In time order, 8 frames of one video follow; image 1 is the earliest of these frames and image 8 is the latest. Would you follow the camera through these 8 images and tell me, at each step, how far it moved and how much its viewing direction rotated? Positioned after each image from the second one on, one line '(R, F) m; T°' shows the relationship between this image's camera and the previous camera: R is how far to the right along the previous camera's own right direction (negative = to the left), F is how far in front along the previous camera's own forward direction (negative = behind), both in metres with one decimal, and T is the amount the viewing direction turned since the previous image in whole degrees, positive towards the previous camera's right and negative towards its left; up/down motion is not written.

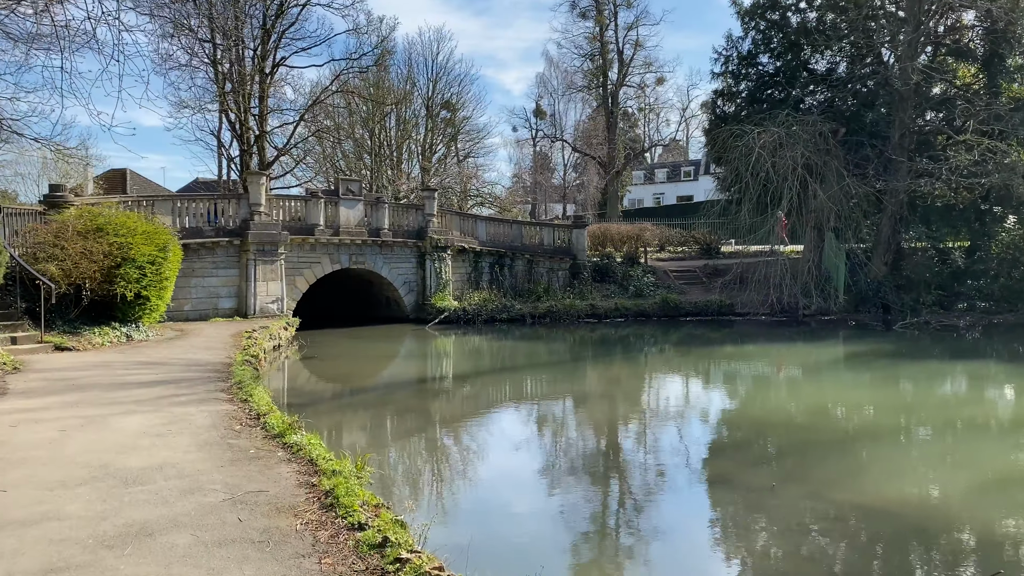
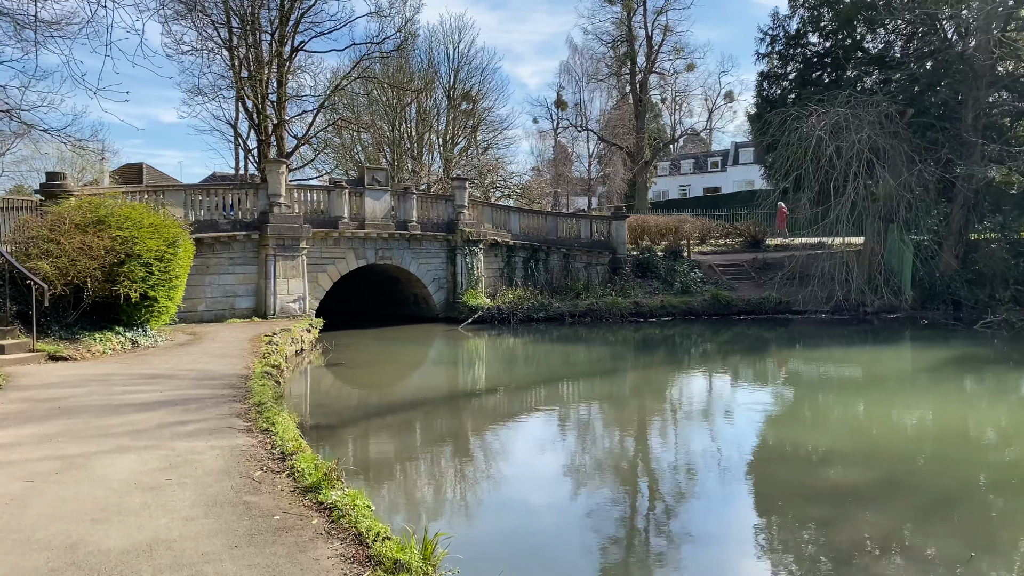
(-0.4, +1.3) m; -1°
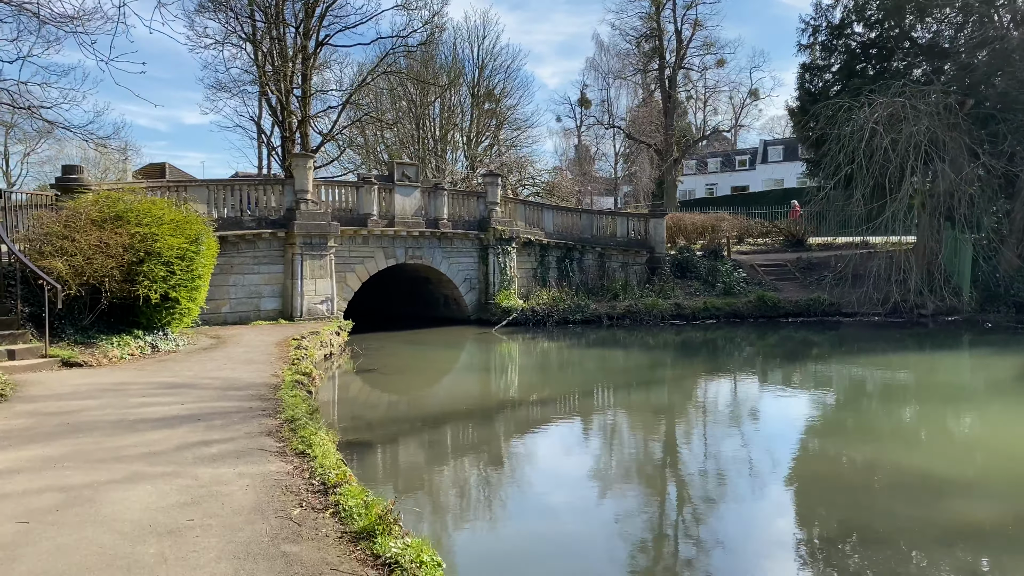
(-0.3, +0.7) m; -1°
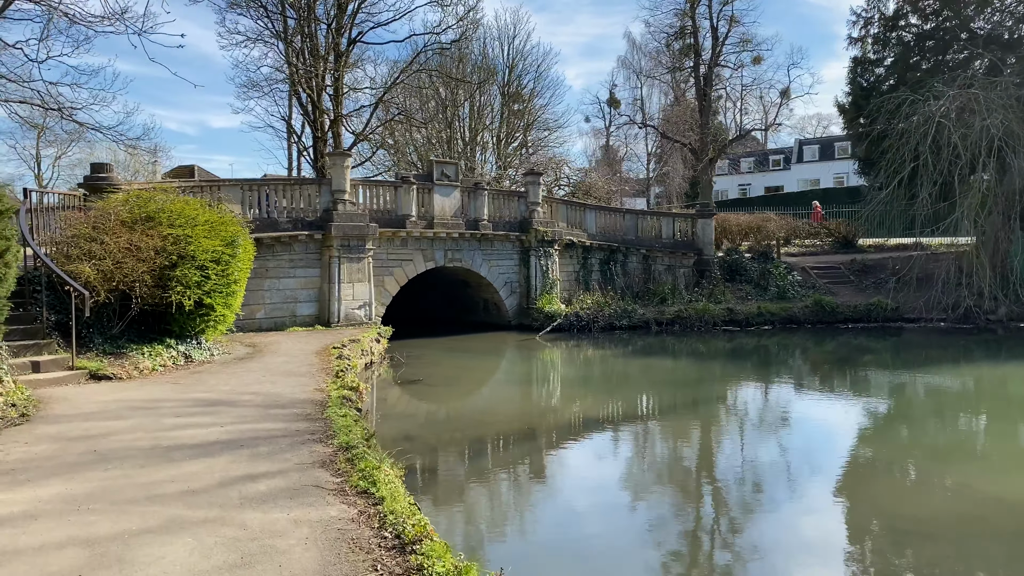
(-0.3, +0.7) m; -2°
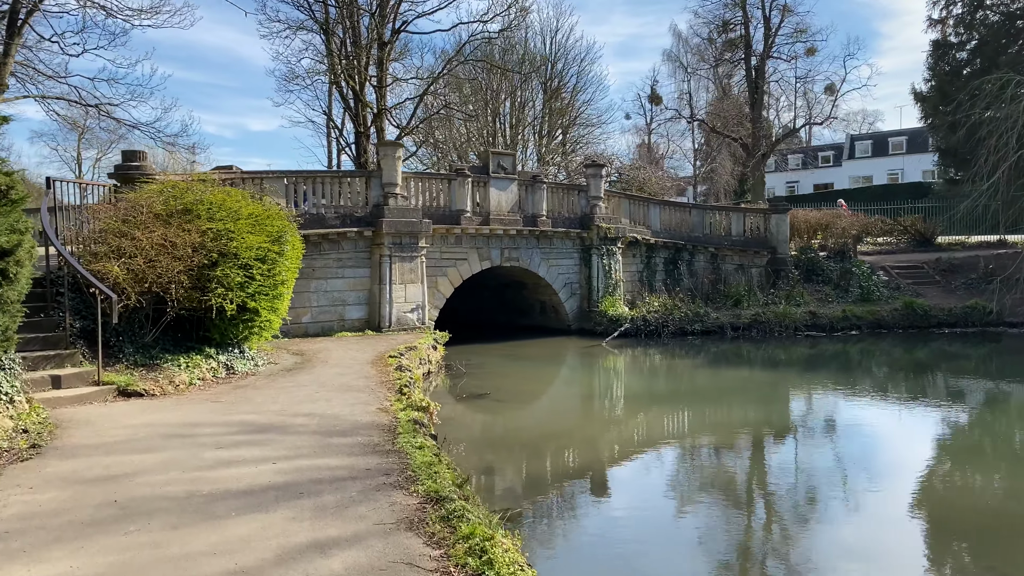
(-0.5, +1.1) m; -2°
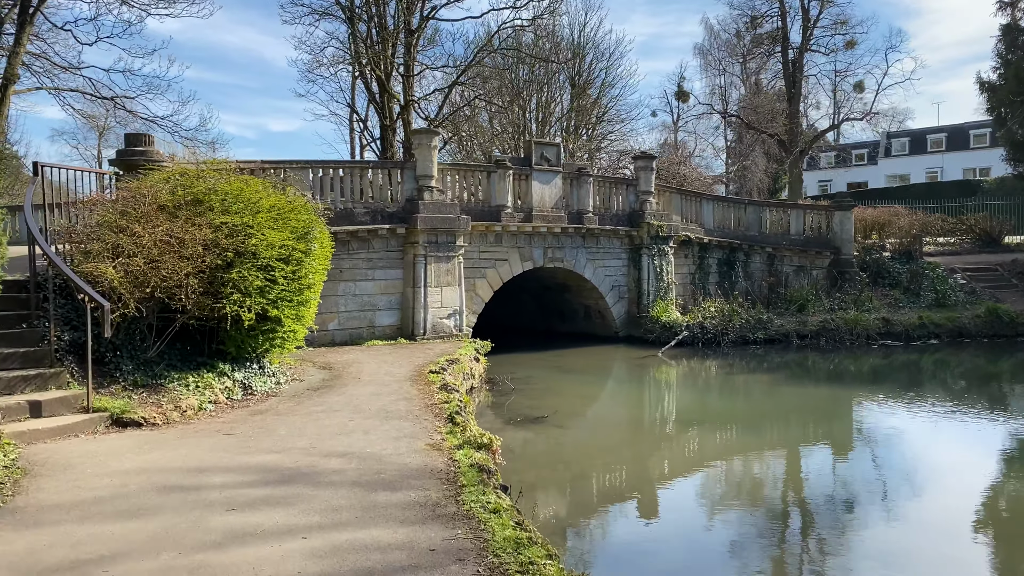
(-0.4, +1.1) m; -1°
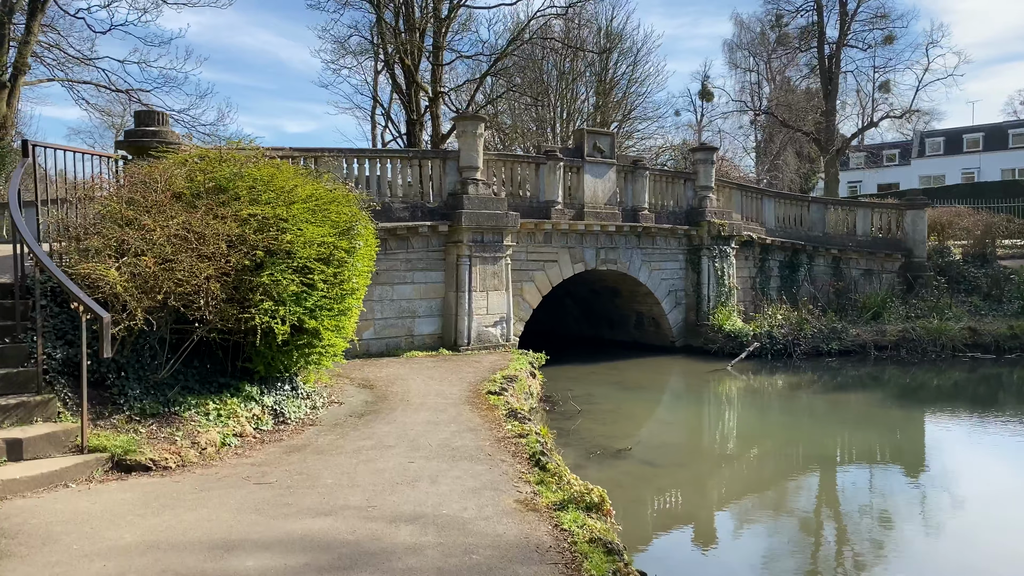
(-0.5, +1.1) m; -1°
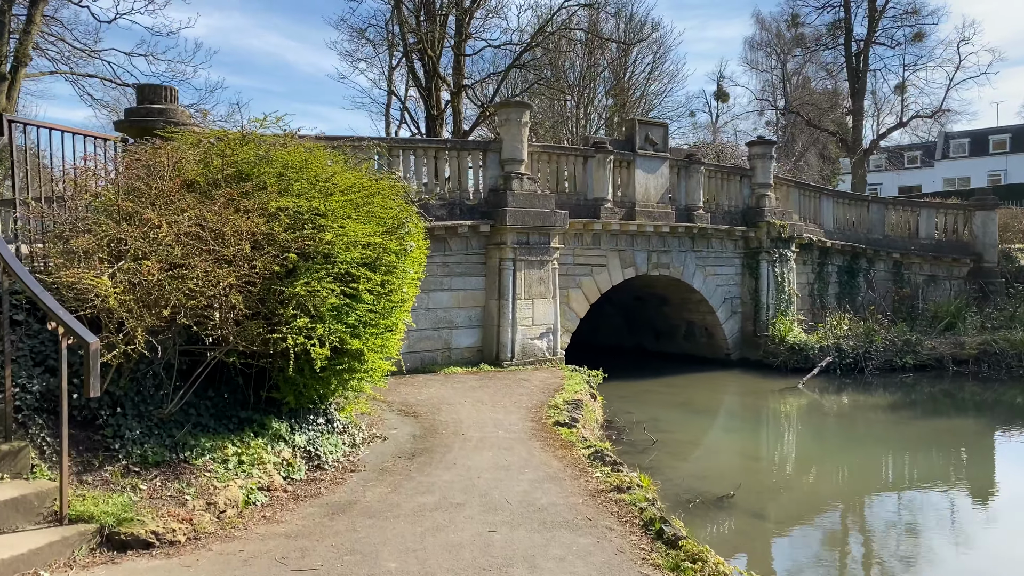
(-0.4, +1.0) m; 0°
